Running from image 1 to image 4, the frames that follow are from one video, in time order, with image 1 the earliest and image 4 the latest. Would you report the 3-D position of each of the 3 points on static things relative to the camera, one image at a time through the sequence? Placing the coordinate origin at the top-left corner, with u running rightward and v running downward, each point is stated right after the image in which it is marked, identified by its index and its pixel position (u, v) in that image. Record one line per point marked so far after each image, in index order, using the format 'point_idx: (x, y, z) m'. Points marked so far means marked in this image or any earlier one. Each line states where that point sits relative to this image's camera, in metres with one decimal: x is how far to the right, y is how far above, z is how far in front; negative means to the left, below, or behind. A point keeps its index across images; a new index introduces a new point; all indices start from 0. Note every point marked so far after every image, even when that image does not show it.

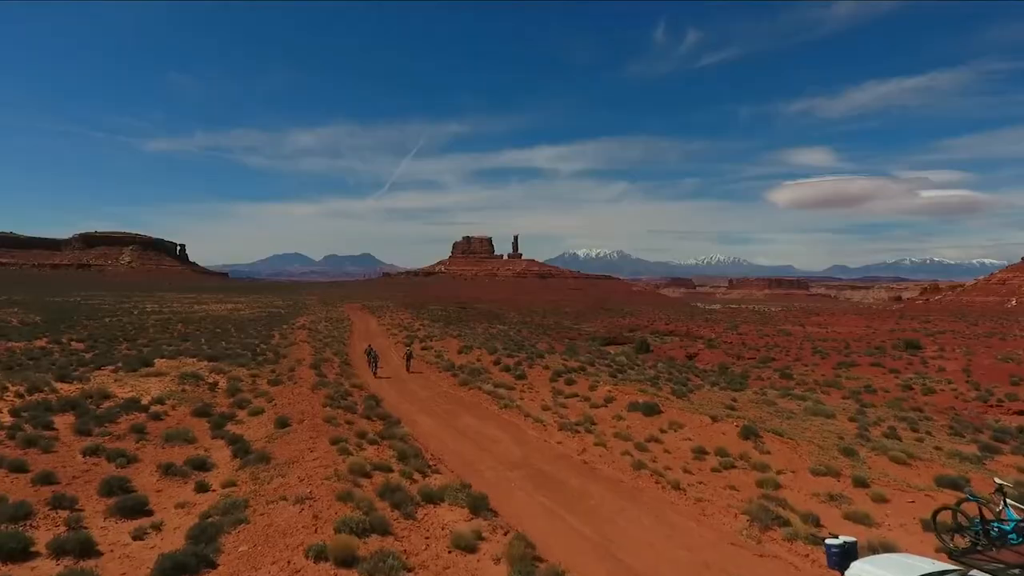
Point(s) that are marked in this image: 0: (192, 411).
0: (-9.0, -3.5, +16.7) m
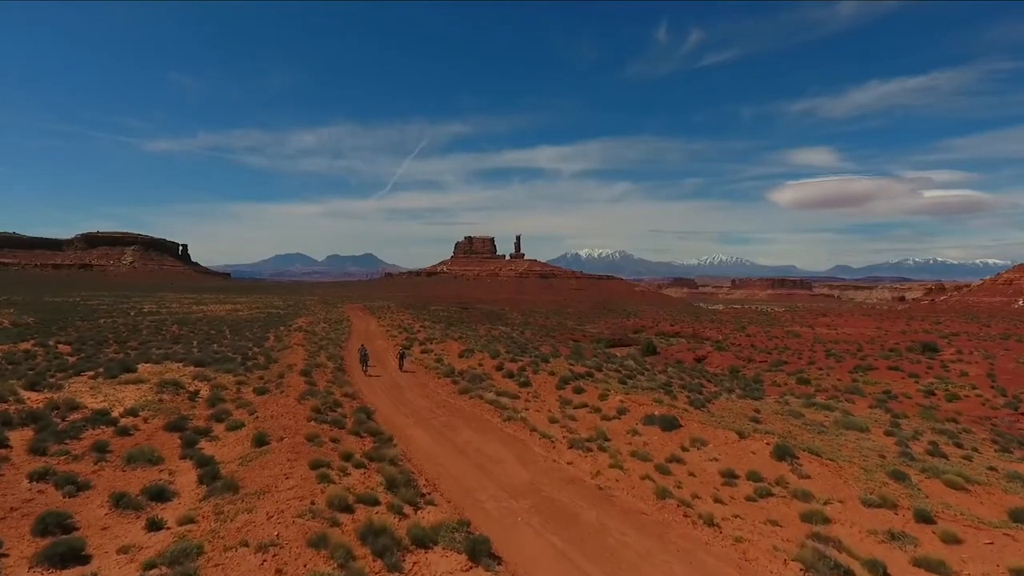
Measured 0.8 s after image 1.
0: (-8.9, -3.5, +15.2) m
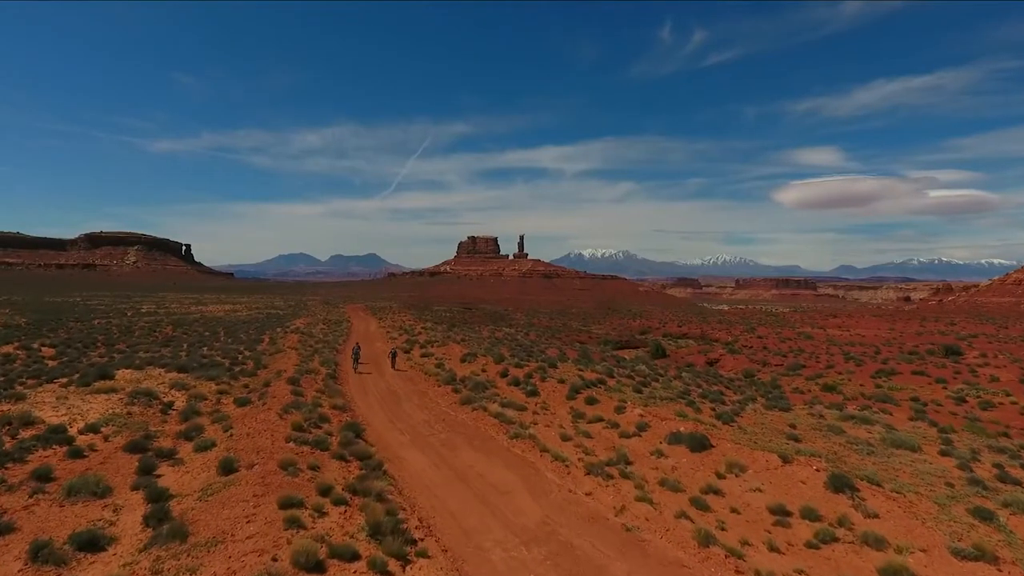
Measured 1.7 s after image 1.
0: (-8.7, -3.5, +13.4) m
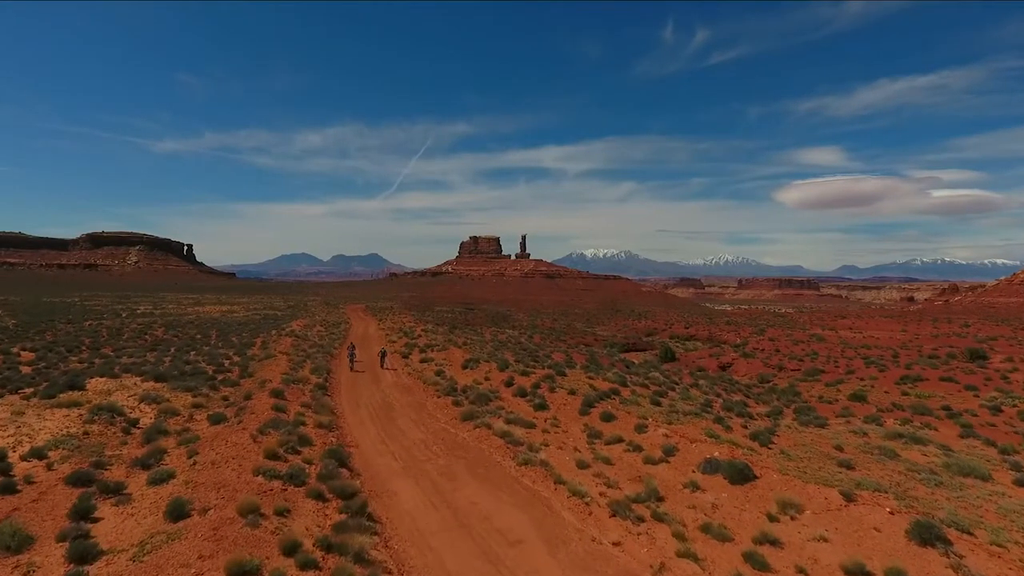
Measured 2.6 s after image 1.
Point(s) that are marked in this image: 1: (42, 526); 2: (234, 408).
0: (-8.5, -3.6, +11.4) m
1: (-7.2, -3.6, +9.2) m
2: (-8.2, -3.5, +17.6) m
